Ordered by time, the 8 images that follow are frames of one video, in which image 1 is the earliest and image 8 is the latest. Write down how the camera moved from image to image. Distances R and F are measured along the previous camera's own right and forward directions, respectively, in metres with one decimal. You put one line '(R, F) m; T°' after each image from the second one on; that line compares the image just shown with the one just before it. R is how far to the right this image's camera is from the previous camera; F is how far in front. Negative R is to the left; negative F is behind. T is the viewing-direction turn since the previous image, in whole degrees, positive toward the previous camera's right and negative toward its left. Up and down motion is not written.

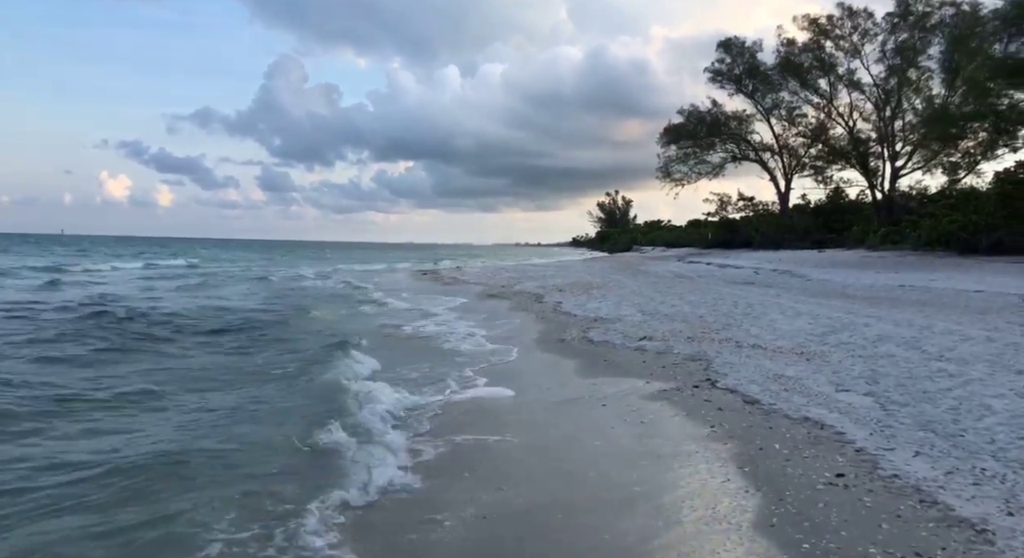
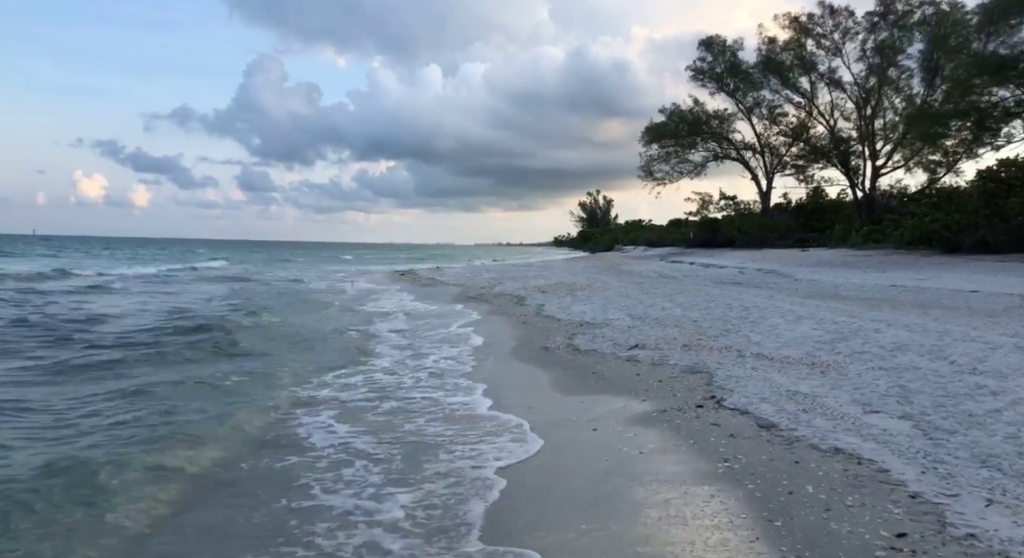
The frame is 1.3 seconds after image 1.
(+0.1, +1.0) m; +2°
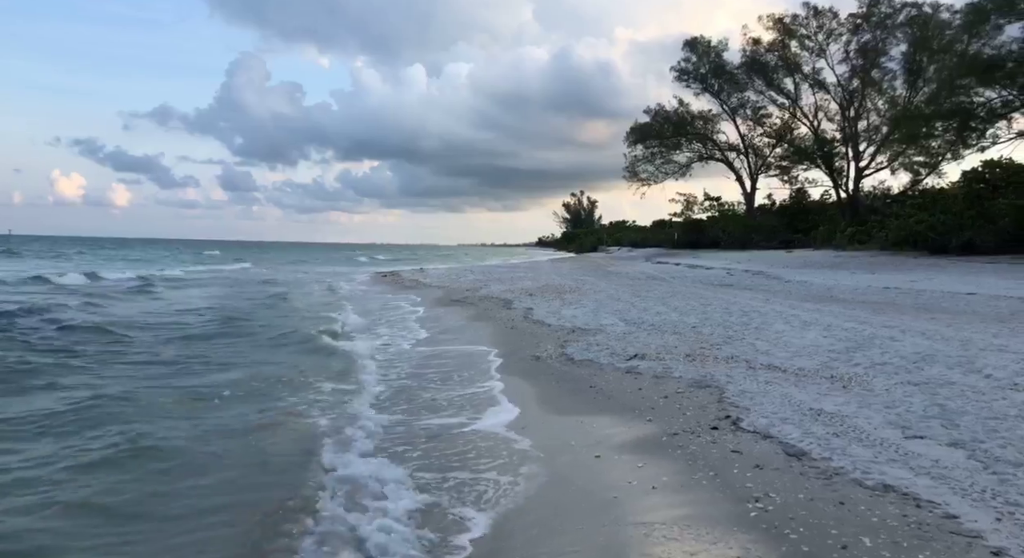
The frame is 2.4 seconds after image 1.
(-0.1, +0.7) m; +1°
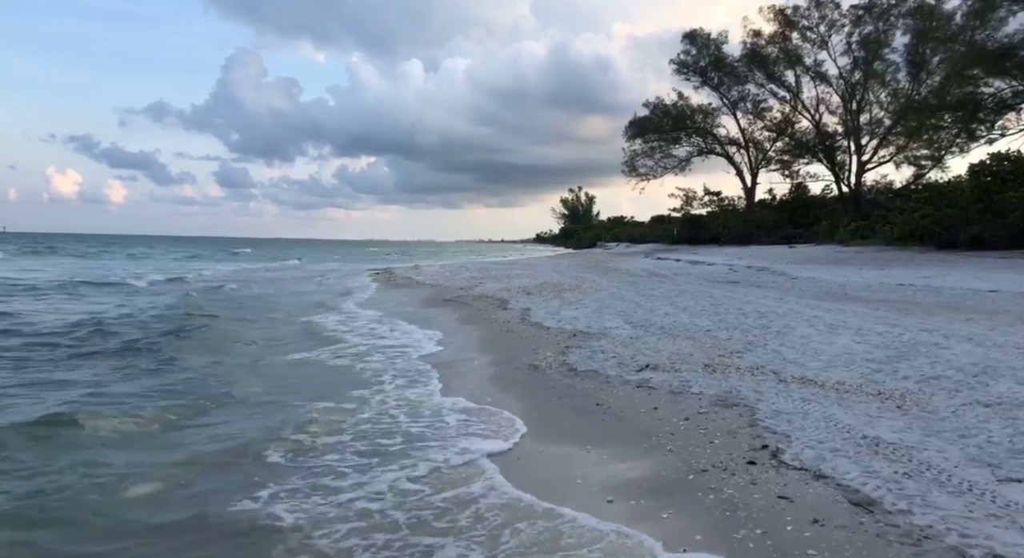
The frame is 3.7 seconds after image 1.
(0.0, +1.0) m; 0°
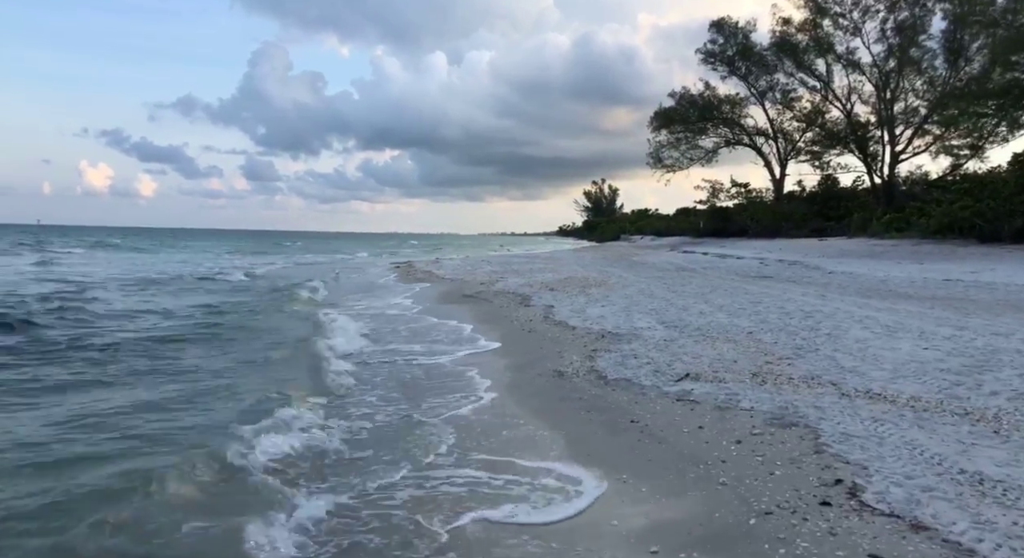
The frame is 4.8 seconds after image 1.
(0.0, +0.7) m; -2°
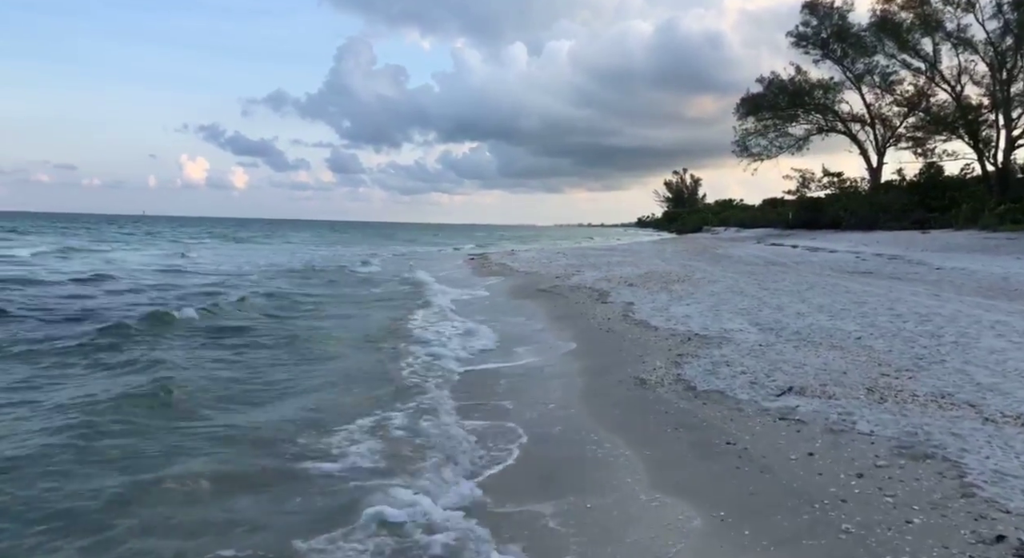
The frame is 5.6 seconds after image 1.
(0.0, +0.5) m; -7°
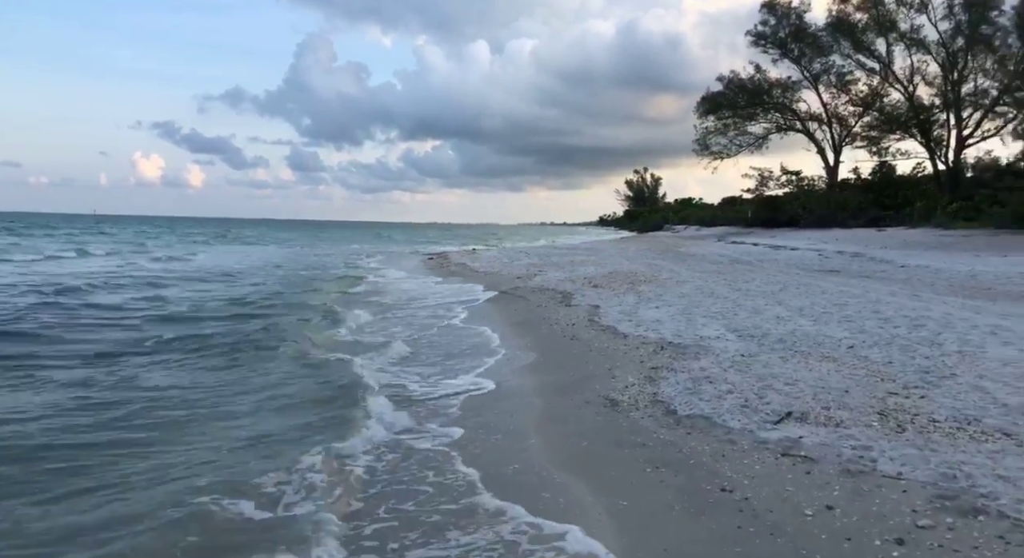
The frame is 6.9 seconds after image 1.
(+0.2, +1.0) m; +3°
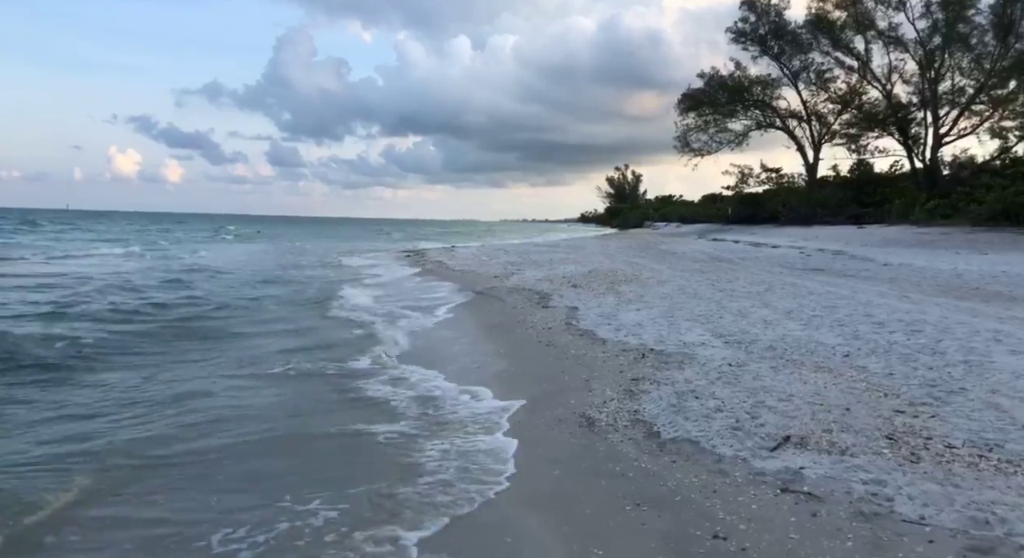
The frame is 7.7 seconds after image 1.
(+0.1, +0.6) m; +2°
